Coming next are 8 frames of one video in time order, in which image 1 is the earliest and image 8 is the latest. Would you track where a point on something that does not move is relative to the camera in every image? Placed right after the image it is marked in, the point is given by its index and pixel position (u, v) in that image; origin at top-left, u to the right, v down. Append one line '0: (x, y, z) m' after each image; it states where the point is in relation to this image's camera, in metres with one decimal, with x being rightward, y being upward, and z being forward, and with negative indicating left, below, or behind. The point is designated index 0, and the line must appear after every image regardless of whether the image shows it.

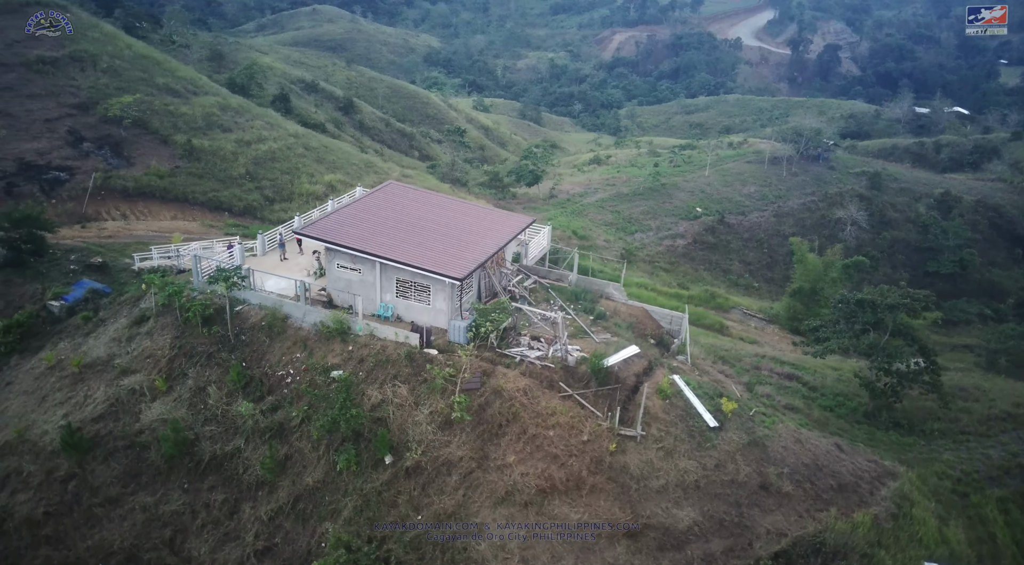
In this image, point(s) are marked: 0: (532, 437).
0: (+0.4, -2.7, +11.0) m
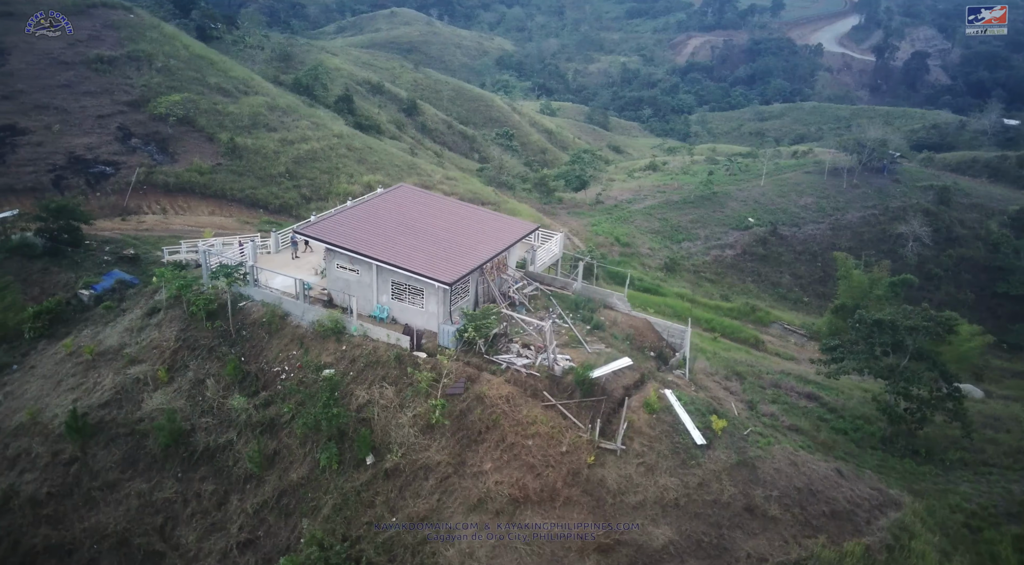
0: (0.0, -2.9, +10.9) m
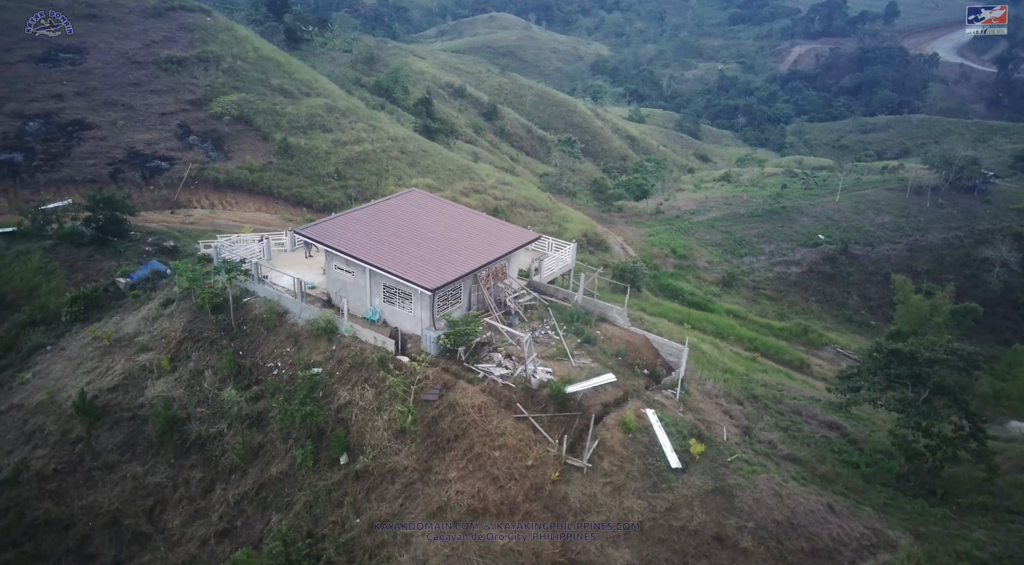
0: (-0.6, -3.0, +10.8) m
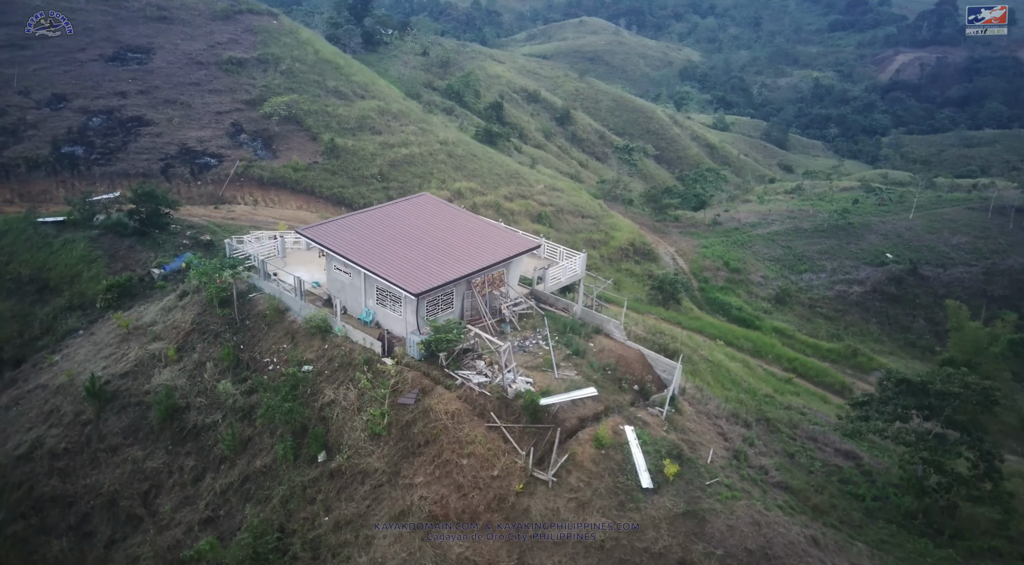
0: (-1.2, -3.1, +10.8) m
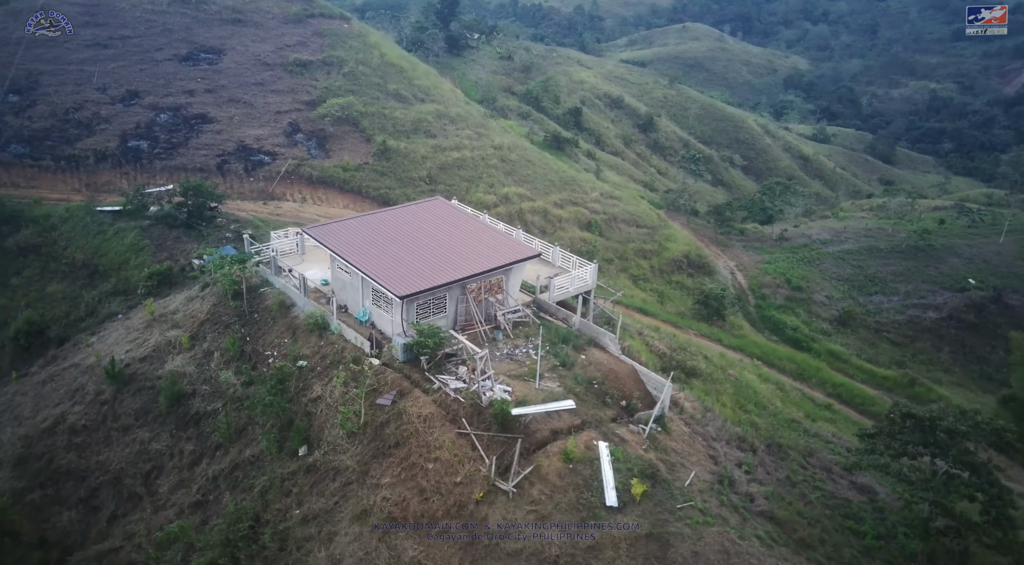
0: (-1.8, -3.2, +11.0) m
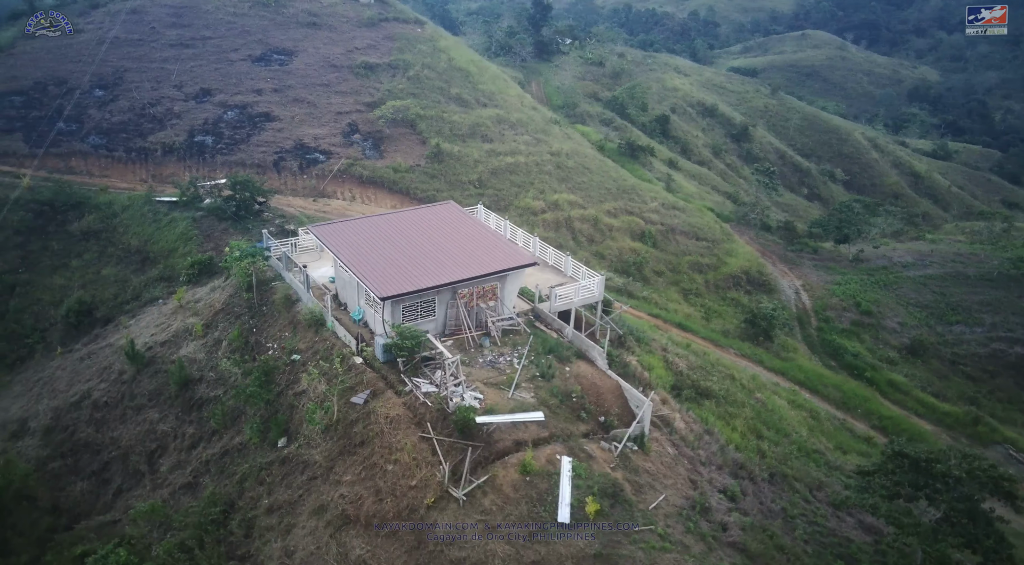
0: (-2.5, -3.3, +11.2) m
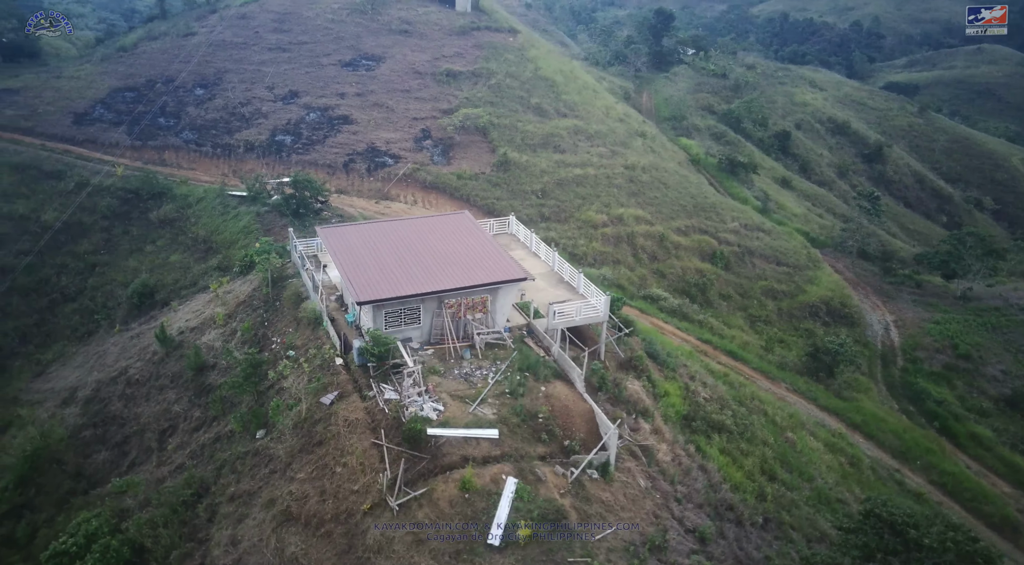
0: (-3.5, -3.4, +11.7) m
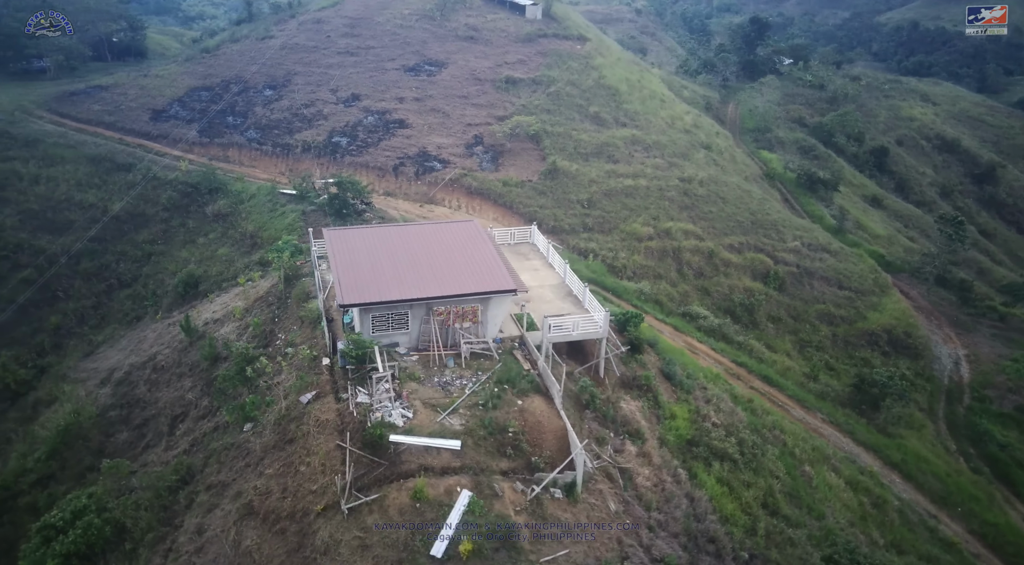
0: (-4.3, -3.5, +12.3) m
